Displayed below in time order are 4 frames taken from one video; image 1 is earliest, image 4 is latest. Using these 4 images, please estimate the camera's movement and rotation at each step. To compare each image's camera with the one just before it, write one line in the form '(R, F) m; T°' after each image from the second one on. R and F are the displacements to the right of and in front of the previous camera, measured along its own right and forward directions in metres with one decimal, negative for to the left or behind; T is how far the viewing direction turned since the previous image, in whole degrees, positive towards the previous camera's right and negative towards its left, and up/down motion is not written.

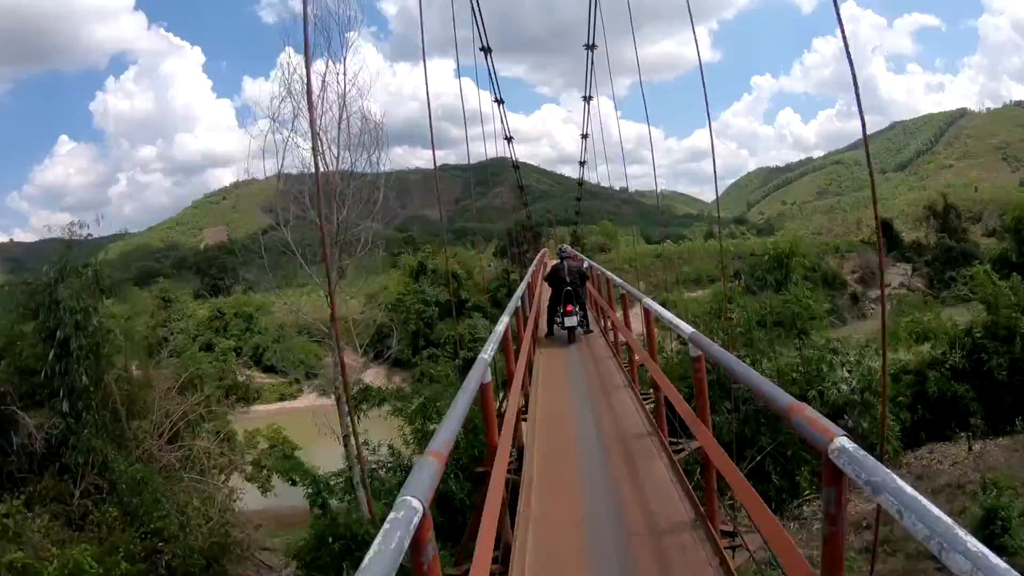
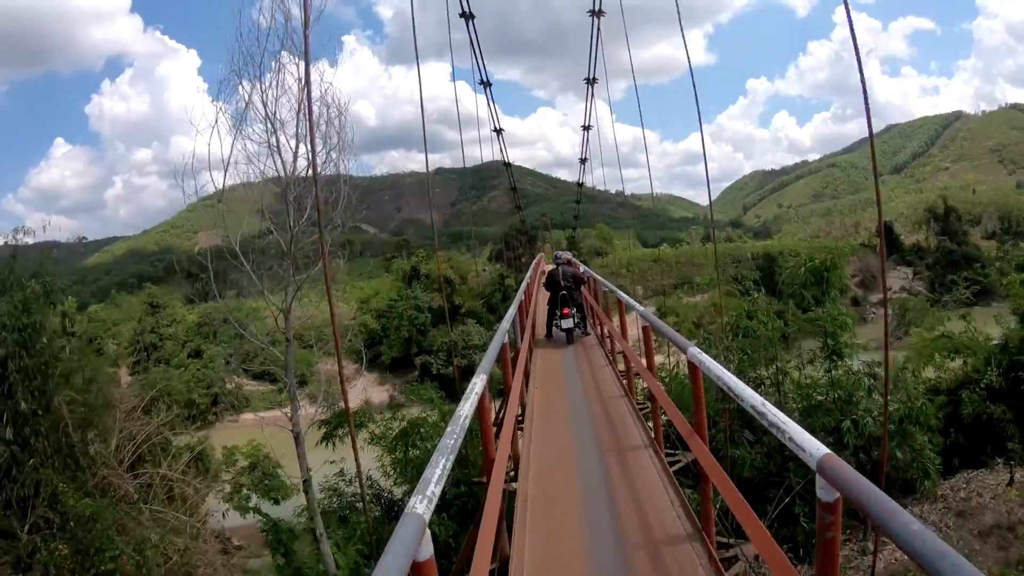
(0.0, +0.3) m; 0°
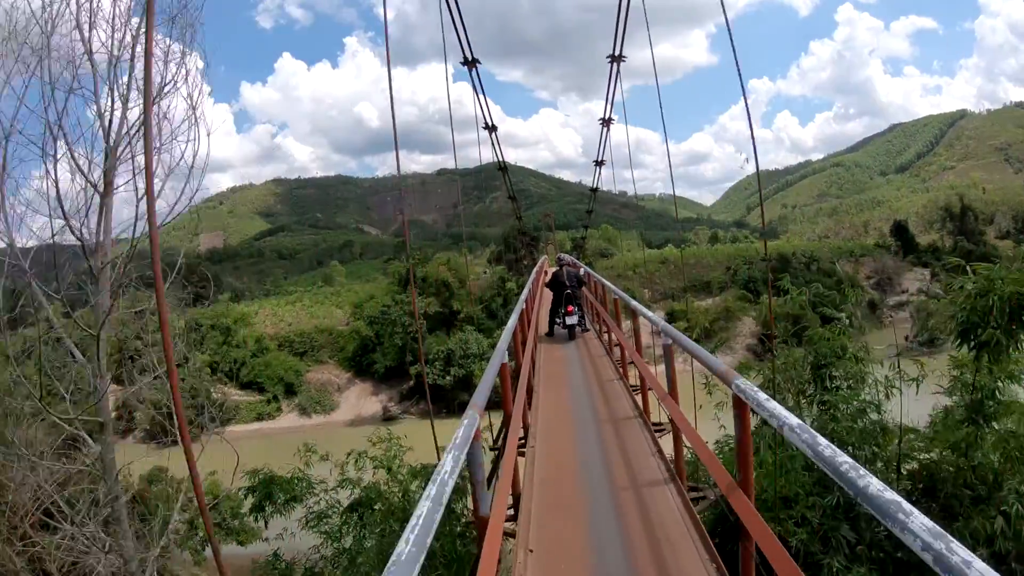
(0.0, +0.6) m; 0°
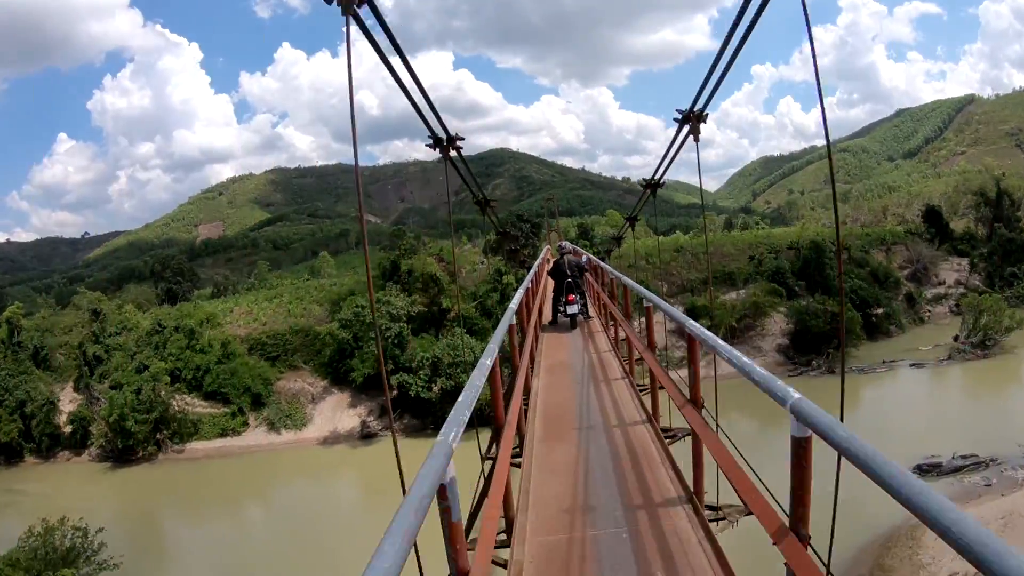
(+0.1, +1.3) m; 0°
